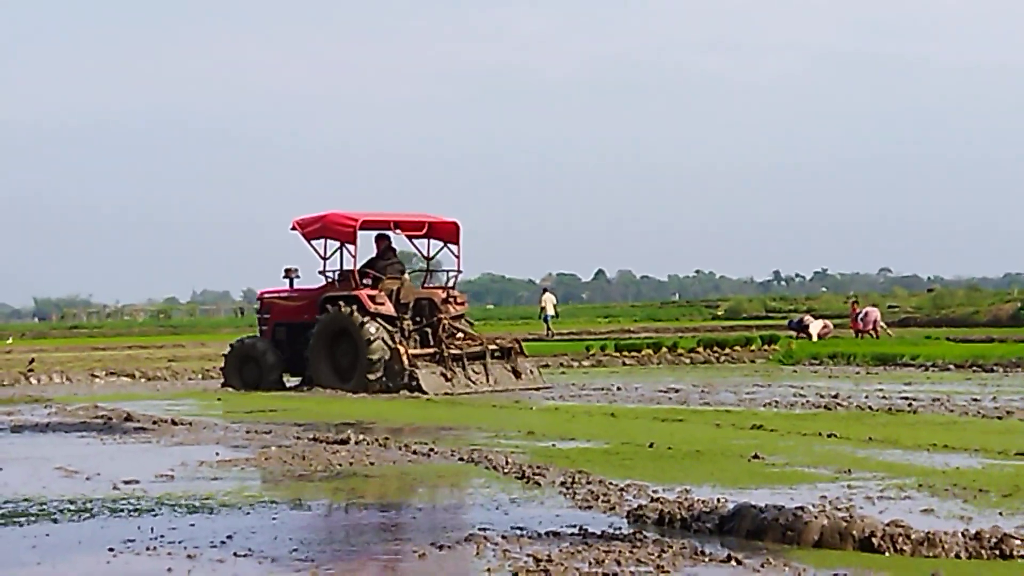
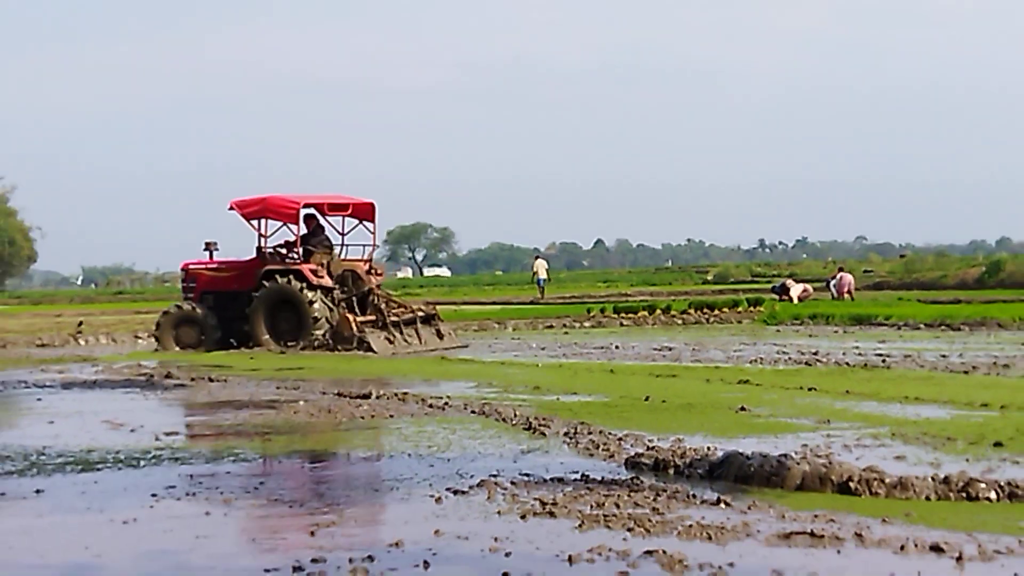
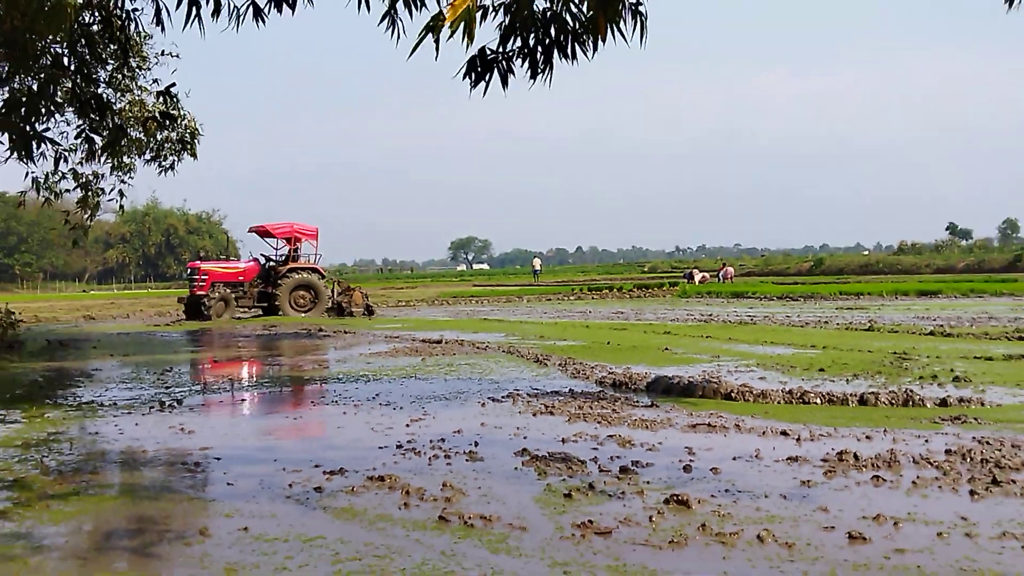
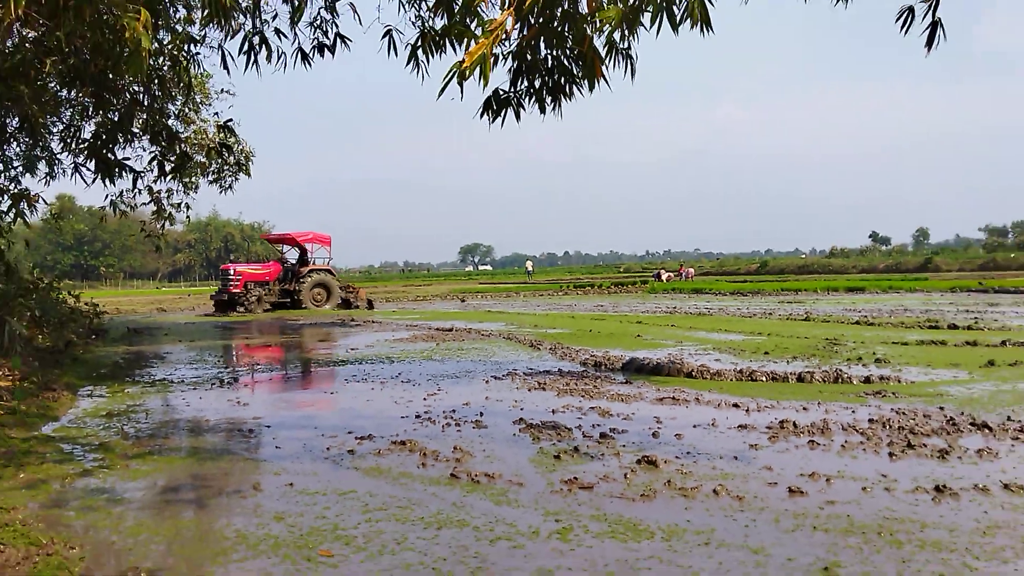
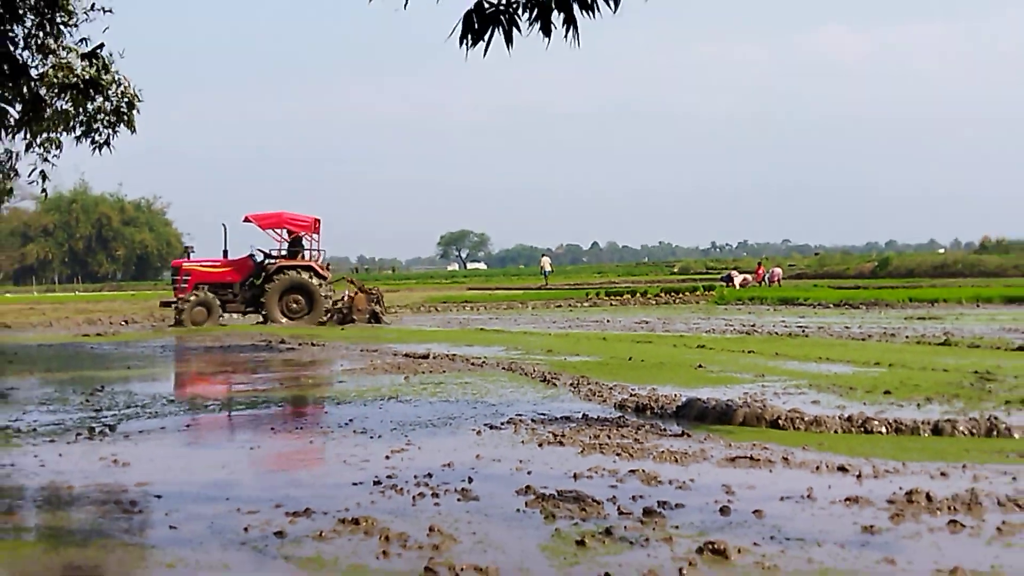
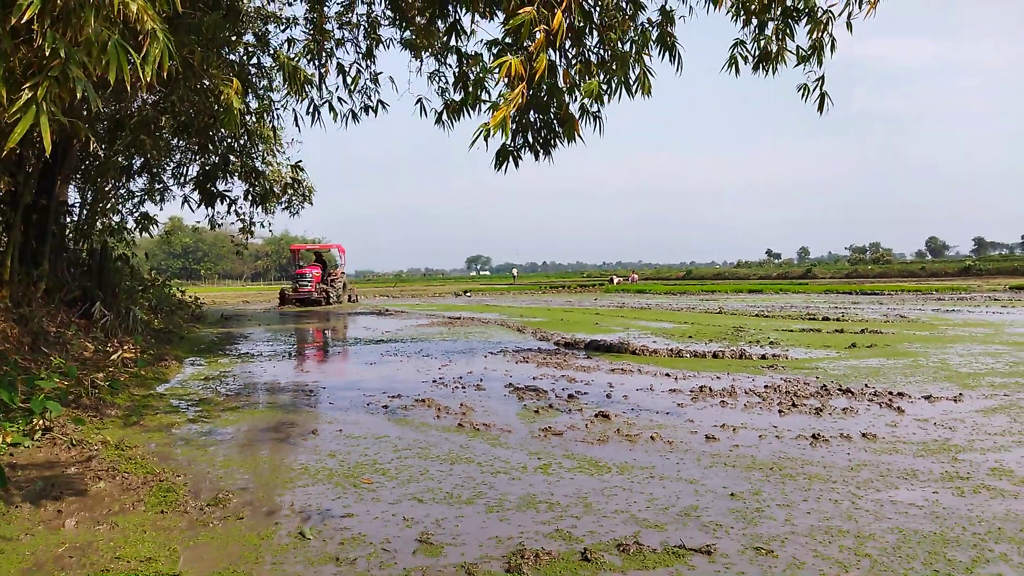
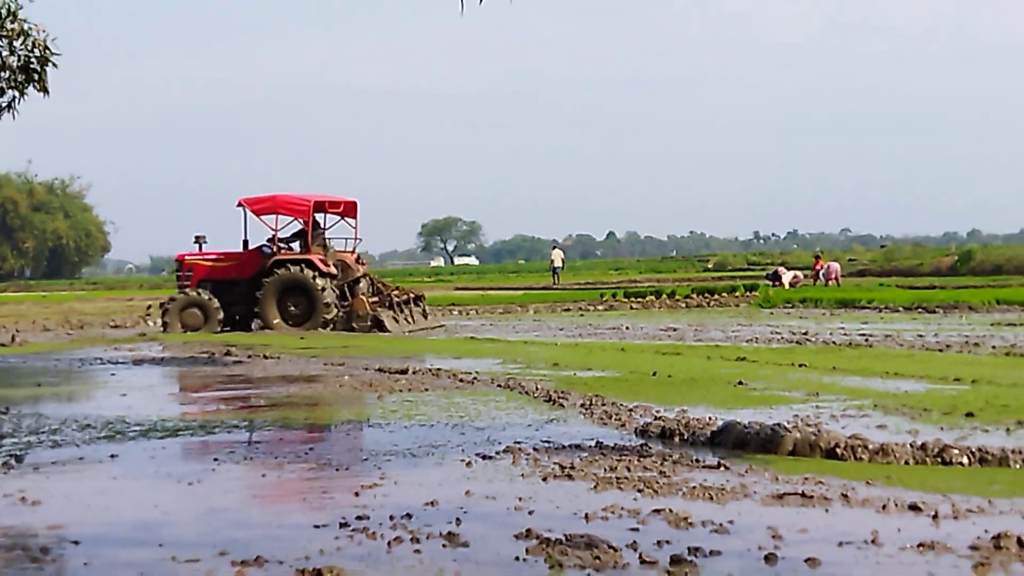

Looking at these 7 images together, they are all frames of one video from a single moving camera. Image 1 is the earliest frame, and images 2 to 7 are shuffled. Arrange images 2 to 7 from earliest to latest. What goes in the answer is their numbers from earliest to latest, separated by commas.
2, 7, 5, 3, 4, 6
